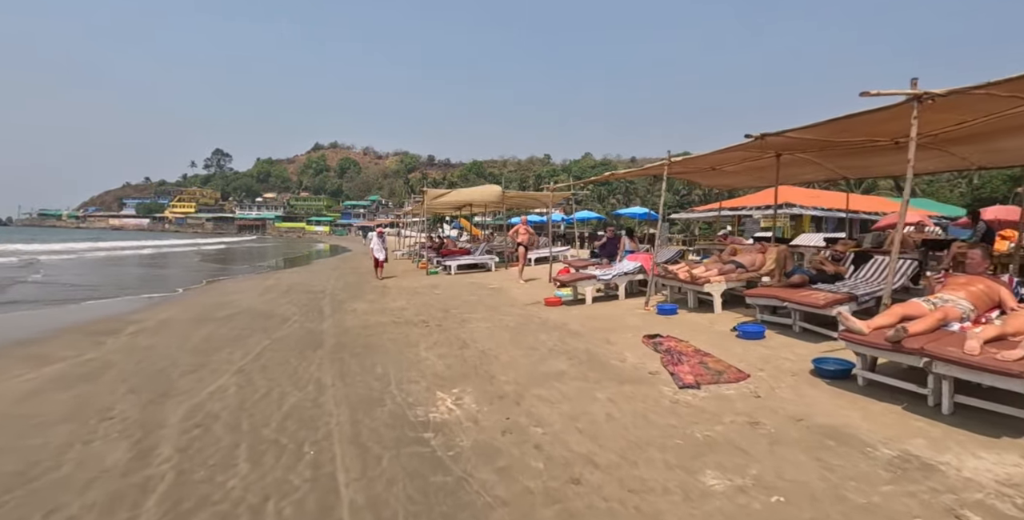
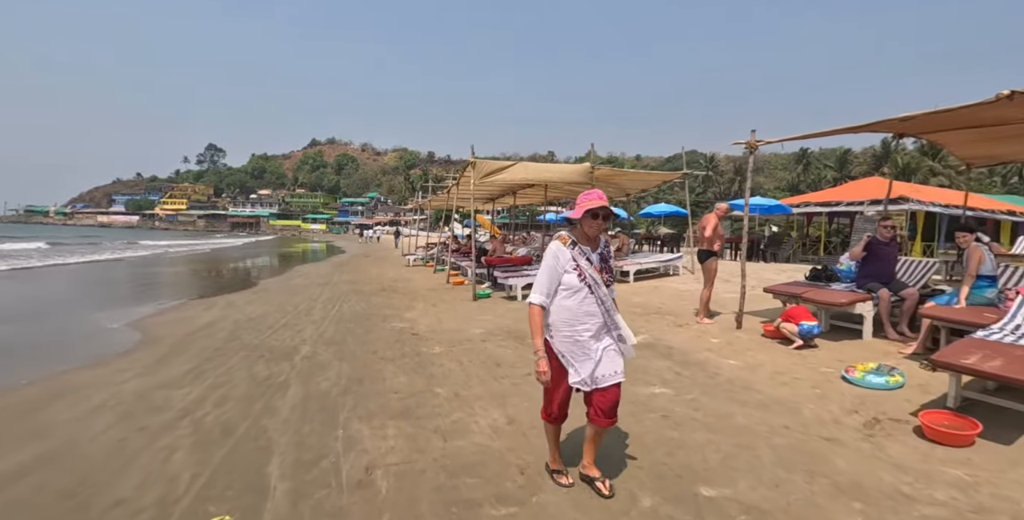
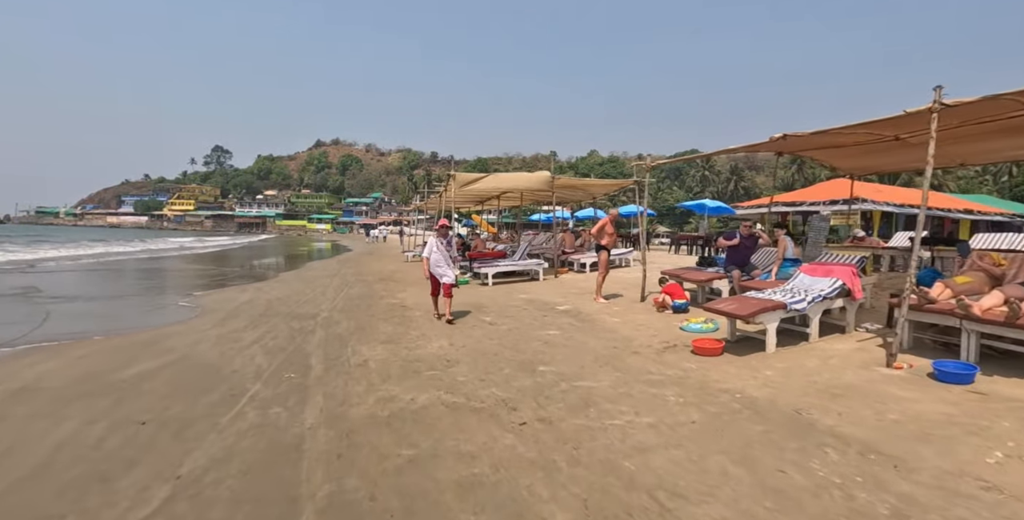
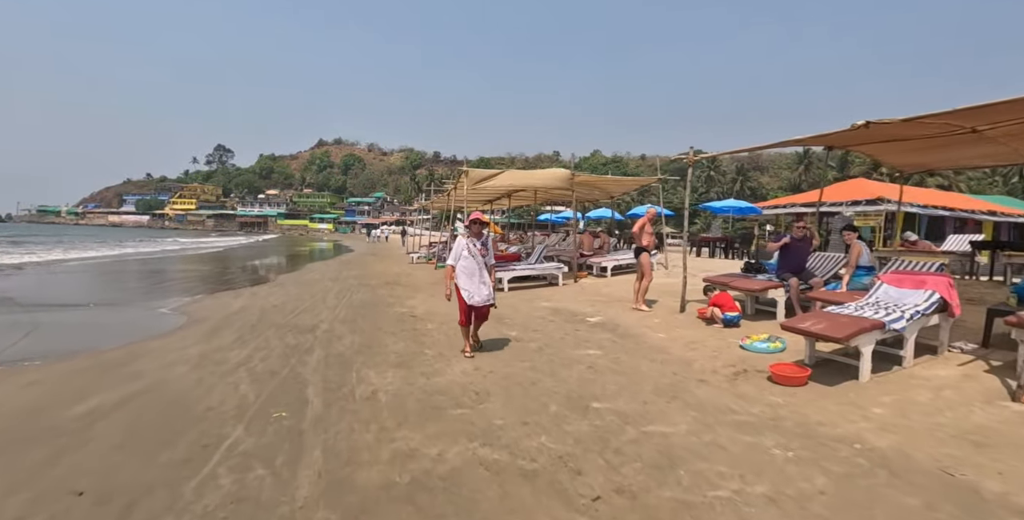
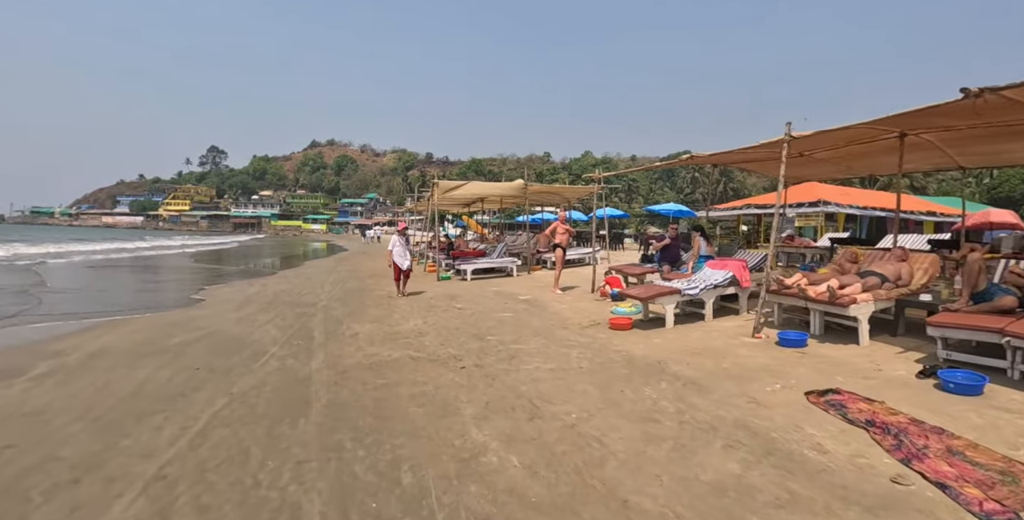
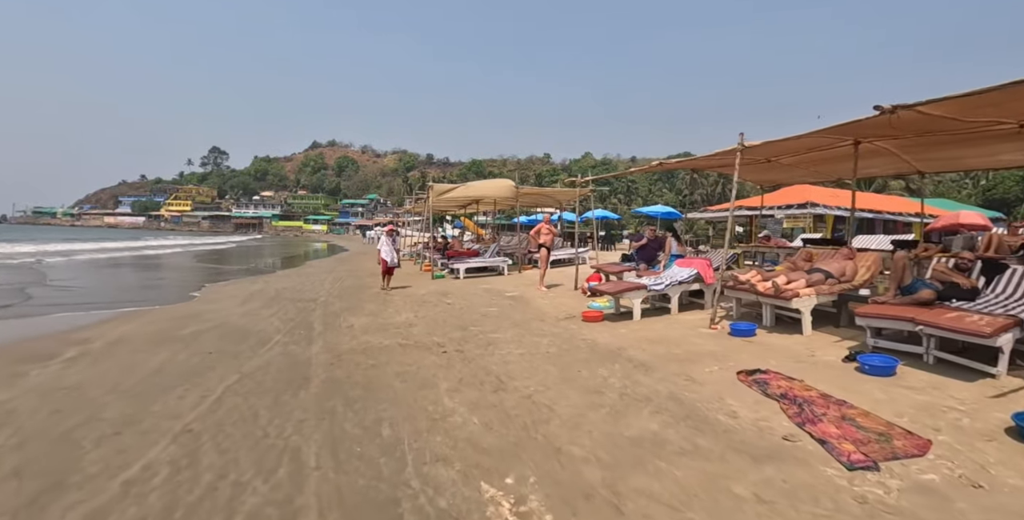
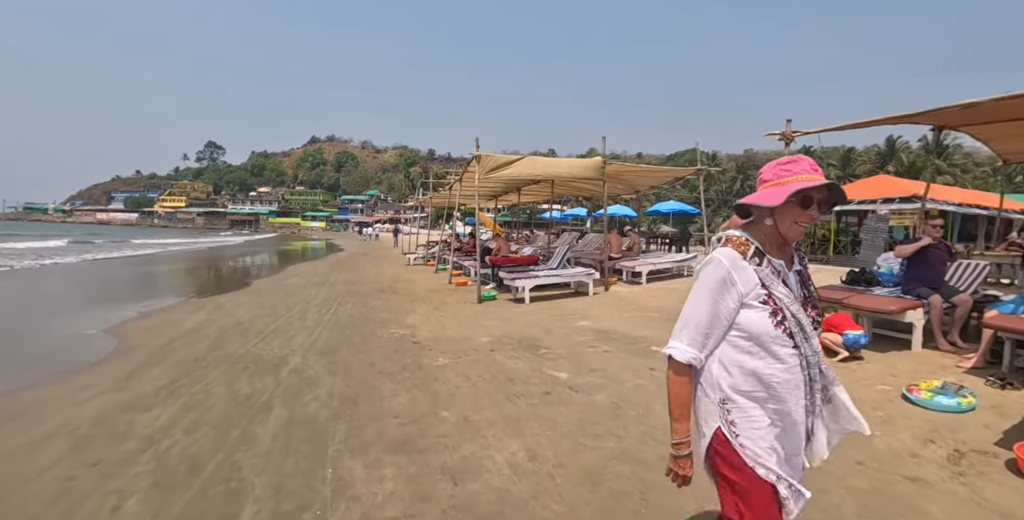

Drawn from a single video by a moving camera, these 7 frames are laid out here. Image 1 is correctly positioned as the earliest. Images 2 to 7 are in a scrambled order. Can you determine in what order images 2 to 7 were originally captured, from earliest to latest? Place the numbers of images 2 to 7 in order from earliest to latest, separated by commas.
6, 5, 3, 4, 2, 7
